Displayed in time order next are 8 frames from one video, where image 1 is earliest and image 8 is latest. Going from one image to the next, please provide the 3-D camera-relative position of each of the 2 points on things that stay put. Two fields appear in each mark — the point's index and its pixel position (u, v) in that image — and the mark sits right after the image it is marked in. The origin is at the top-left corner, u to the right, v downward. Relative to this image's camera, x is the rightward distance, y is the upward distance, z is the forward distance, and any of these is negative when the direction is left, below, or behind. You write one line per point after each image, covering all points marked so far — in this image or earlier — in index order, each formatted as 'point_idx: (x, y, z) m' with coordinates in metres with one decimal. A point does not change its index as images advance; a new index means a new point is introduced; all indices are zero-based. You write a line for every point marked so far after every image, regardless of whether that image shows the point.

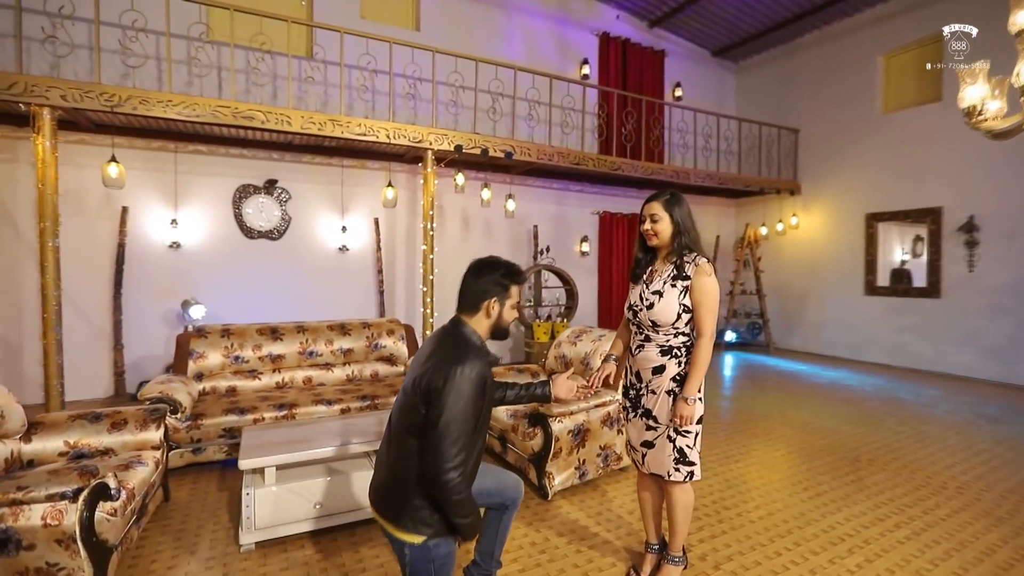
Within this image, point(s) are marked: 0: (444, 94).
0: (-0.9, +2.3, +5.7) m
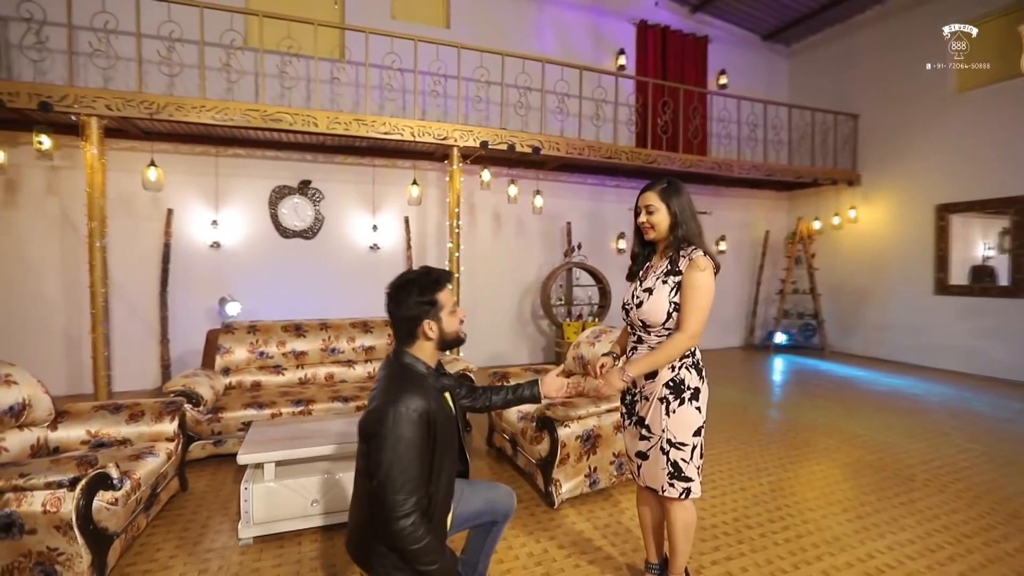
0: (-0.6, +2.3, +5.7) m
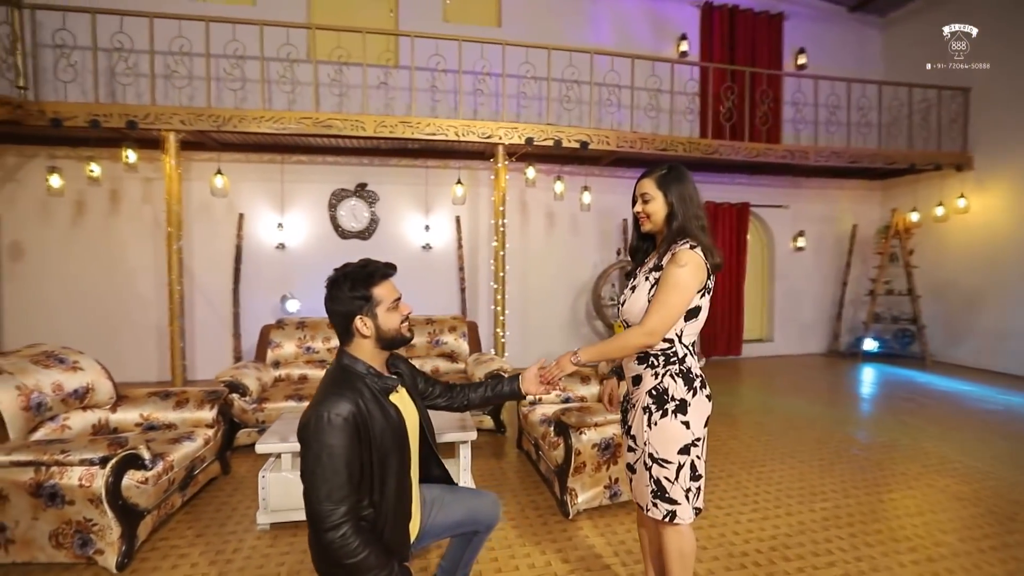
0: (0.0, +2.3, +5.6) m
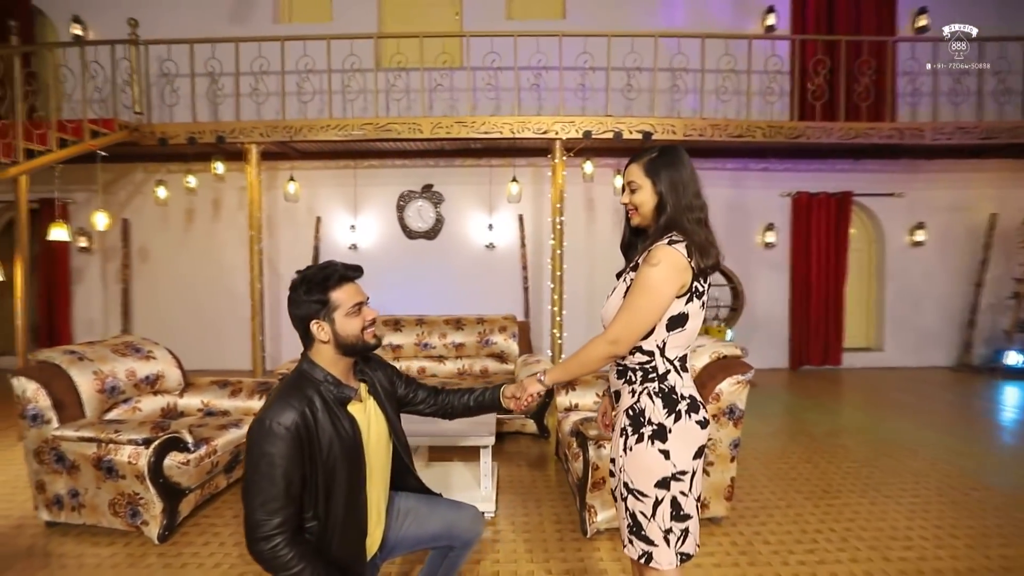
0: (+0.7, +2.3, +5.4) m
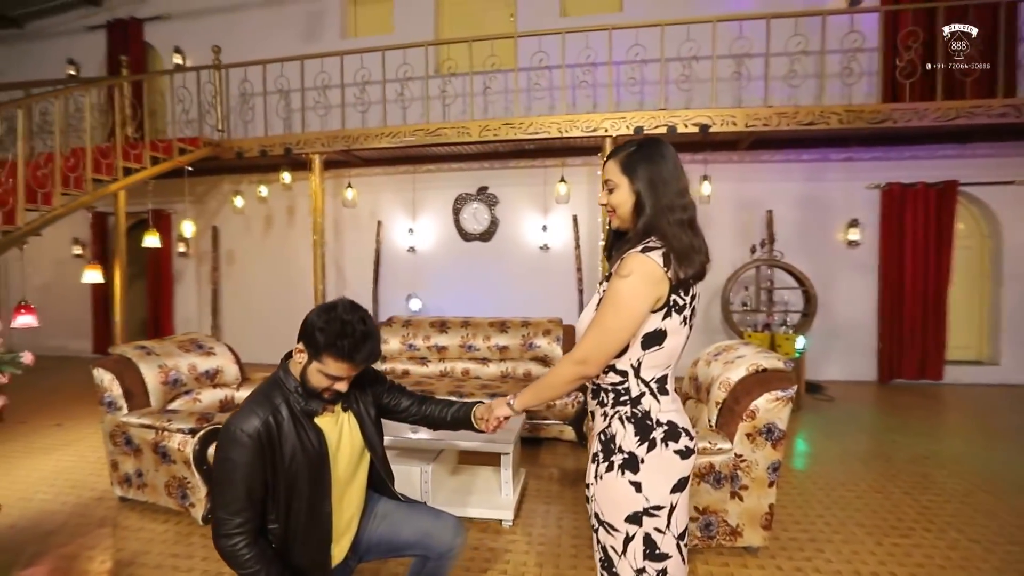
0: (+1.2, +2.3, +5.2) m
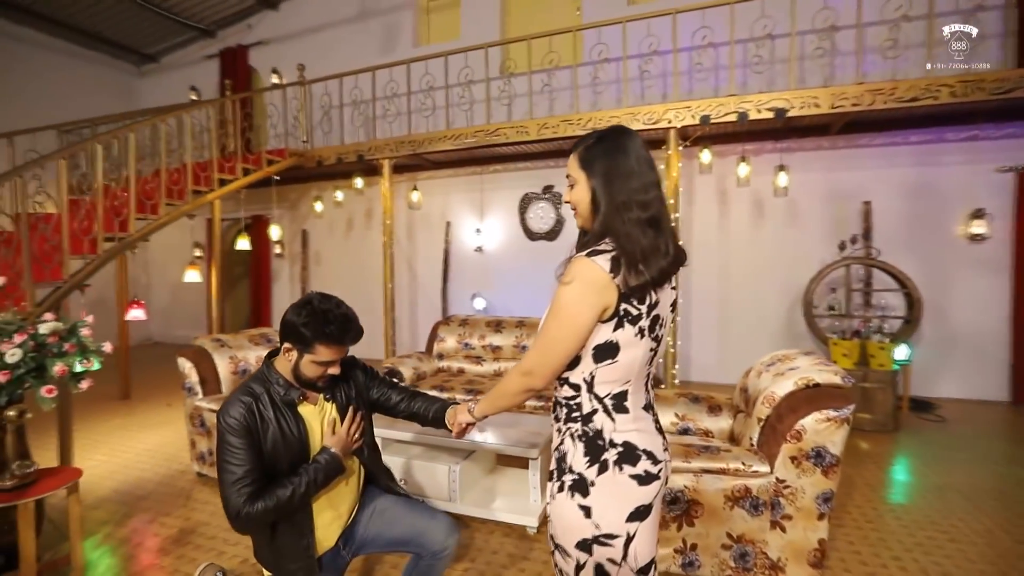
0: (+1.8, +2.3, +4.9) m
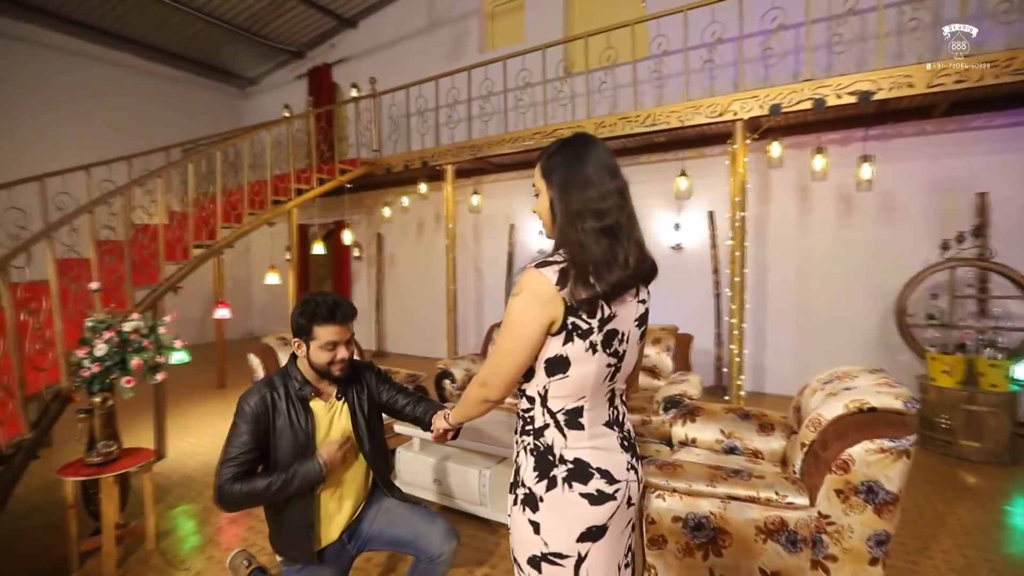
0: (+2.4, +2.3, +4.5) m
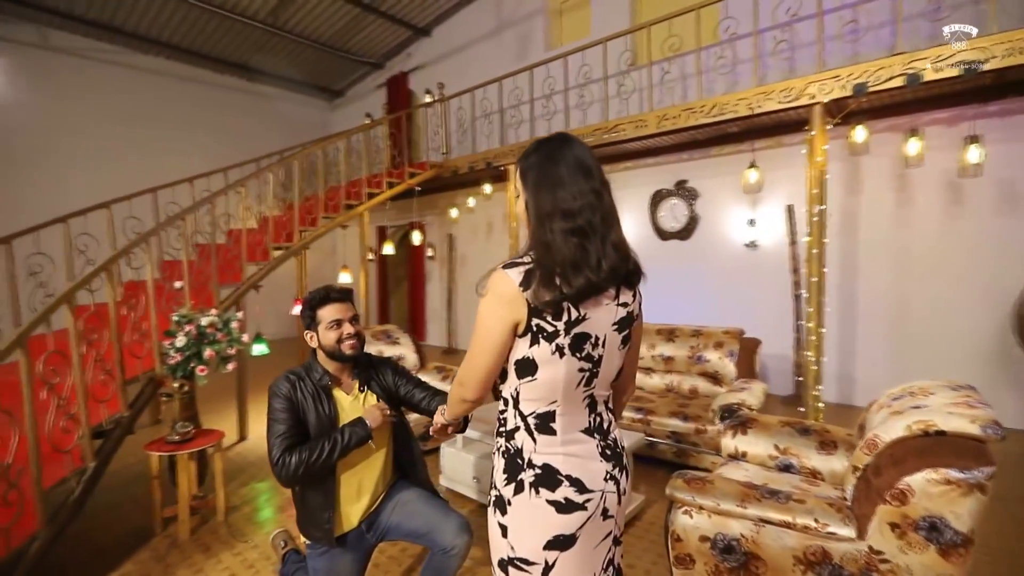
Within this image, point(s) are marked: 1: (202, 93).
0: (+2.9, +2.3, +4.0) m
1: (-5.0, +3.2, +7.9) m
